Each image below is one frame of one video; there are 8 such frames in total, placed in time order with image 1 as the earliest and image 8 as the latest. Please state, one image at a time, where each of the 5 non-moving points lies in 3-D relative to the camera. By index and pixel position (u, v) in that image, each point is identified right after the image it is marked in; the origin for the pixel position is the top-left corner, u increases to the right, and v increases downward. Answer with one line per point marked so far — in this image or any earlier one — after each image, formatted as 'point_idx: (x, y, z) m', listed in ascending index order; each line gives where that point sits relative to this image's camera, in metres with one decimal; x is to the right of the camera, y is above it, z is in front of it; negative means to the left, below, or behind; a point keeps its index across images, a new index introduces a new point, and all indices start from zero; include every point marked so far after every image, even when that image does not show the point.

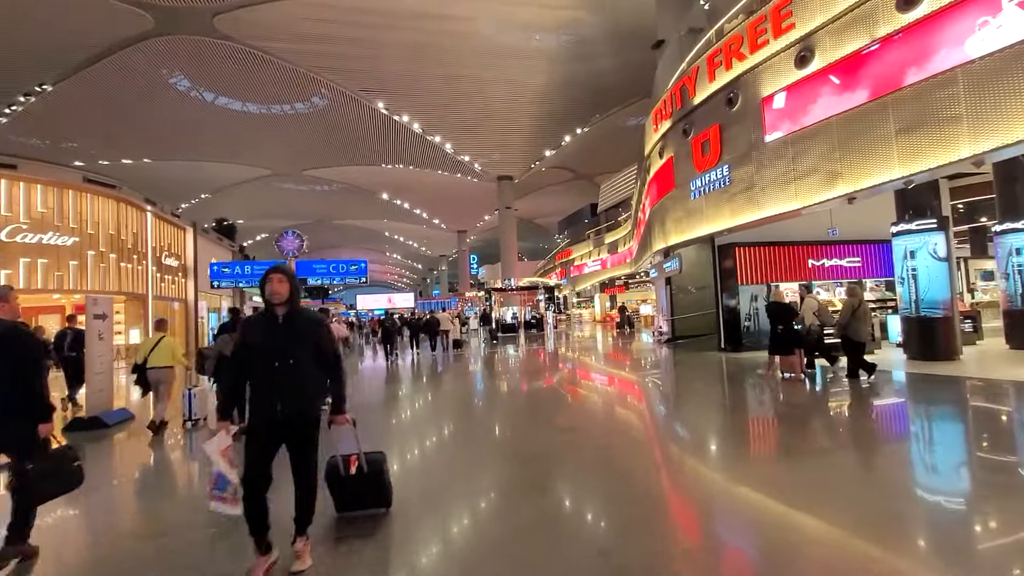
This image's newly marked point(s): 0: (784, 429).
0: (+3.2, -1.6, +6.1) m
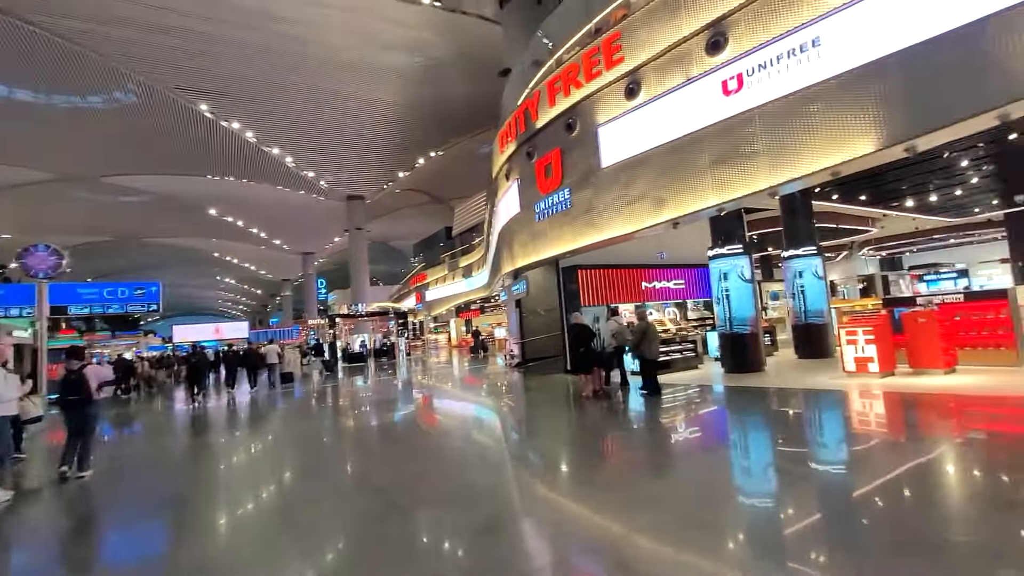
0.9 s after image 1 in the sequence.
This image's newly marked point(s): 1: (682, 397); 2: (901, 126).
0: (+1.6, -2.0, +6.4) m
1: (+2.9, -1.8, +8.2) m
2: (+4.3, +1.8, +5.4) m
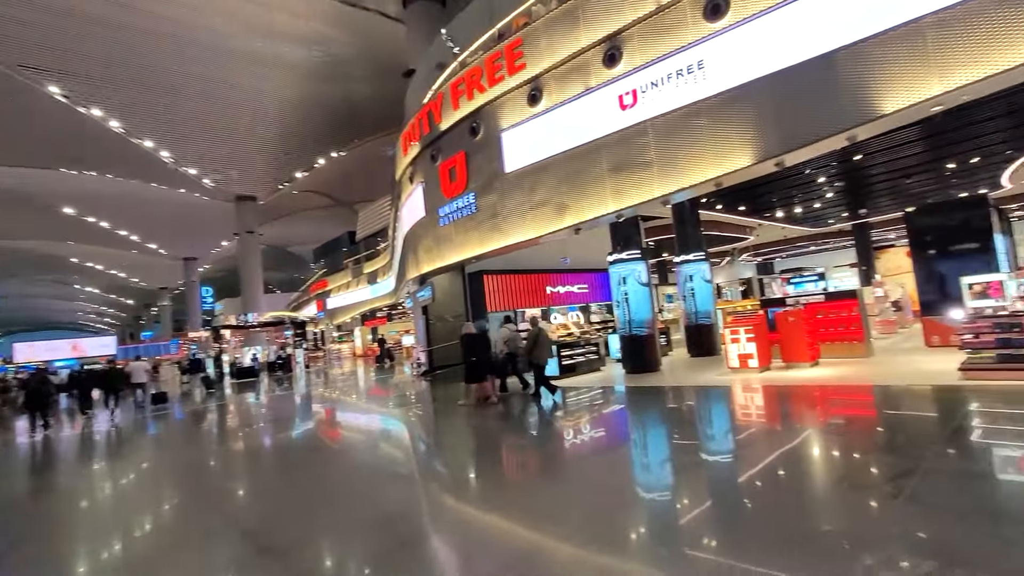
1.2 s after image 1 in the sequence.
0: (+0.4, -2.0, +6.3) m
1: (+1.3, -1.9, +8.4) m
2: (+3.2, +1.8, +6.0) m
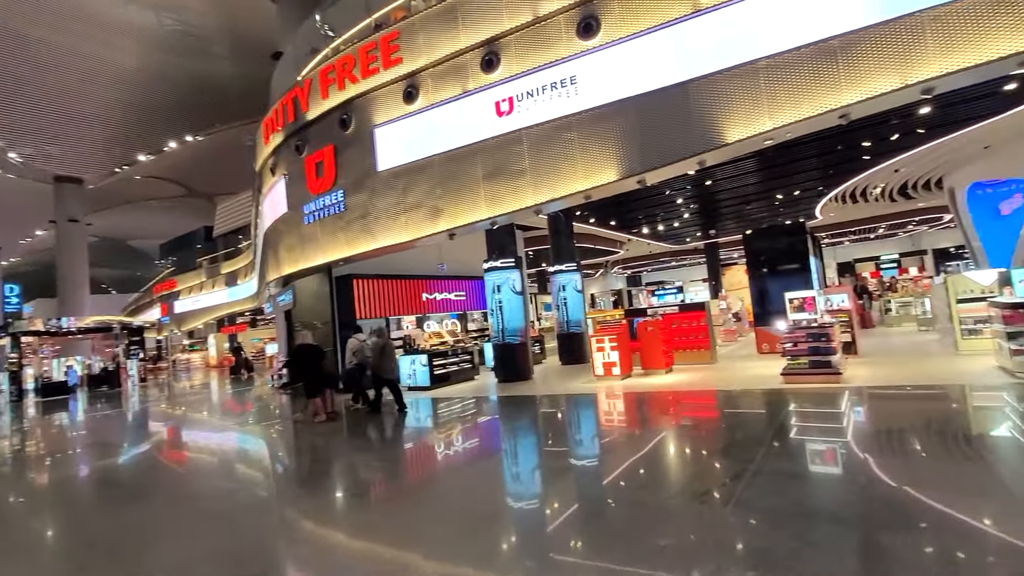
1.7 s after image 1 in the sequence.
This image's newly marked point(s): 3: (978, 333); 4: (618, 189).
0: (-1.3, -2.1, +5.9) m
1: (-0.9, -2.0, +8.2) m
2: (+1.6, +1.6, +6.3) m
3: (+7.4, -0.7, +7.7) m
4: (+1.4, +1.4, +6.7) m
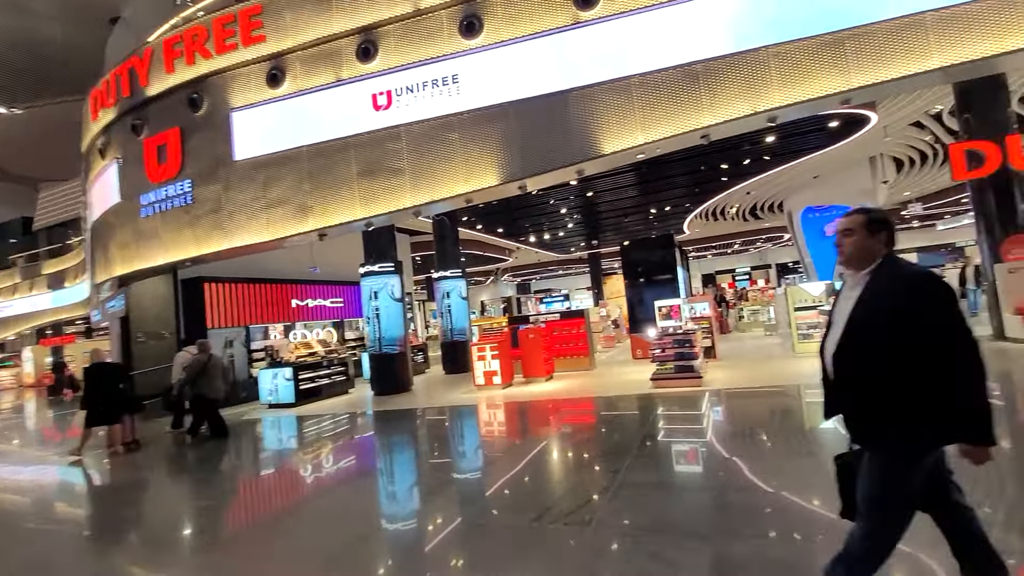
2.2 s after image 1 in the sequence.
0: (-2.8, -2.2, +5.2) m
1: (-2.8, -2.1, +7.4) m
2: (0.0, +1.5, +6.2) m
3: (+5.4, -0.9, +8.8) m
4: (-0.2, +1.3, +6.5) m
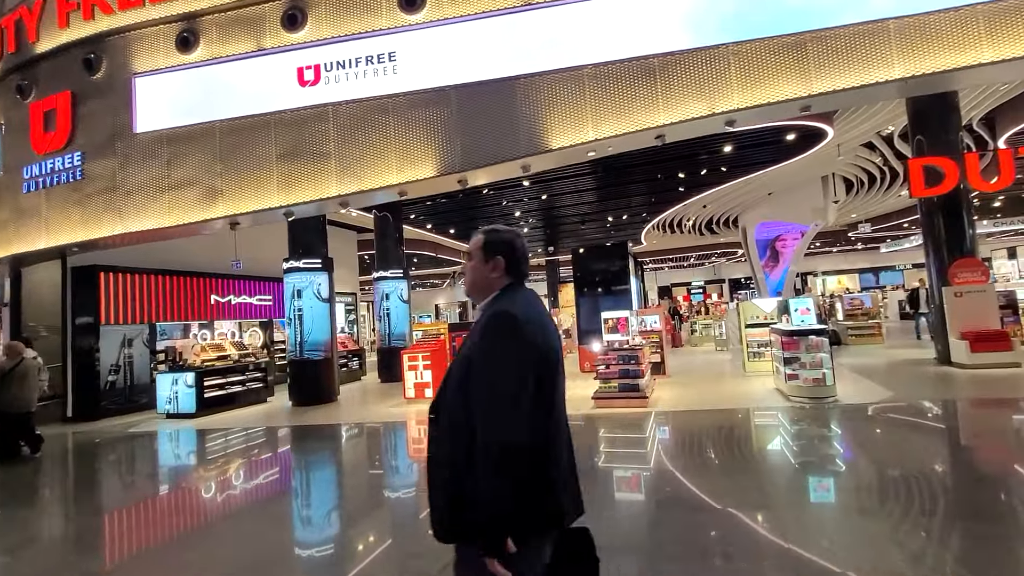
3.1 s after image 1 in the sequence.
0: (-3.5, -2.1, +4.3) m
1: (-3.8, -2.1, +6.6) m
2: (-0.7, +1.5, +5.6) m
3: (+4.4, -1.2, +8.5) m
4: (-0.9, +1.2, +5.9) m
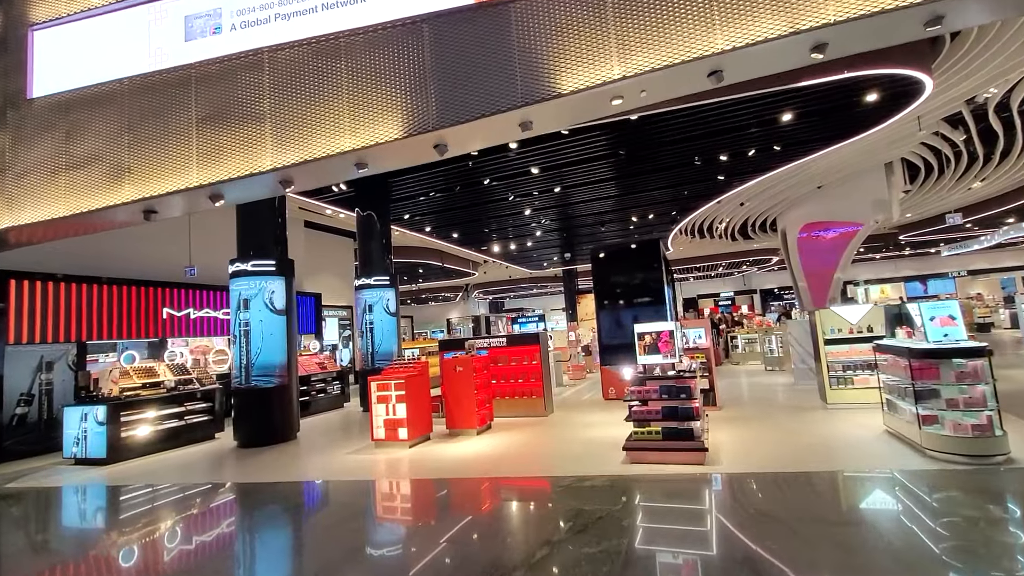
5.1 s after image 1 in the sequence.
0: (-3.6, -2.1, +2.8) m
1: (-3.7, -2.2, +5.0) m
2: (-0.7, +1.5, +4.0) m
3: (+4.5, -1.2, +6.7) m
4: (-0.9, +1.2, +4.4) m
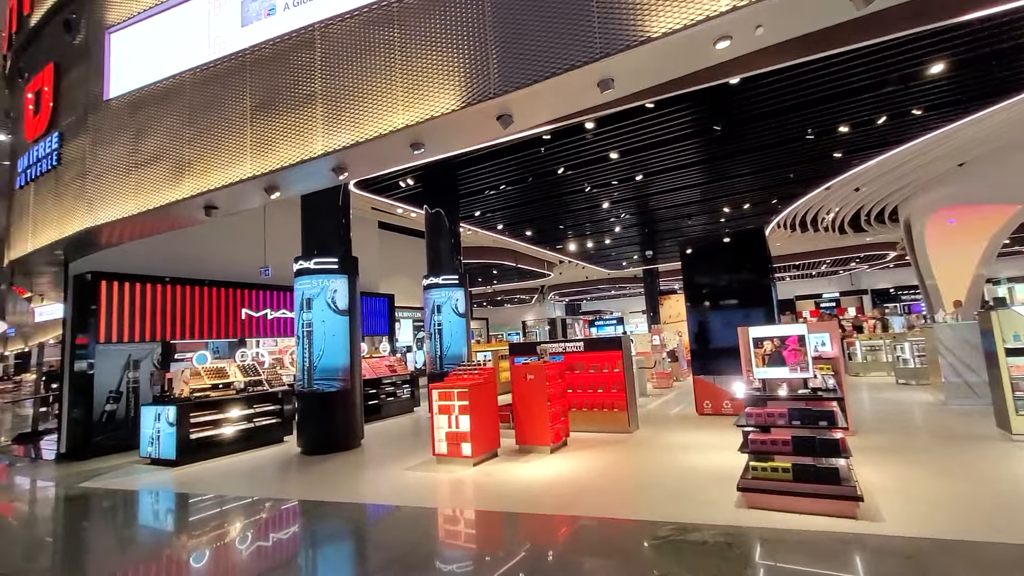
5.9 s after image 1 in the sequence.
0: (-3.2, -2.1, +2.6) m
1: (-3.0, -2.1, +4.9) m
2: (-0.2, +1.5, +3.5) m
3: (+5.4, -1.2, +5.3) m
4: (-0.3, +1.2, +3.8) m
